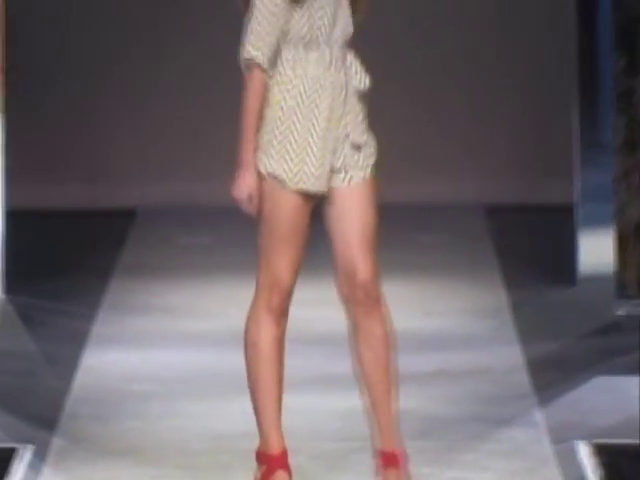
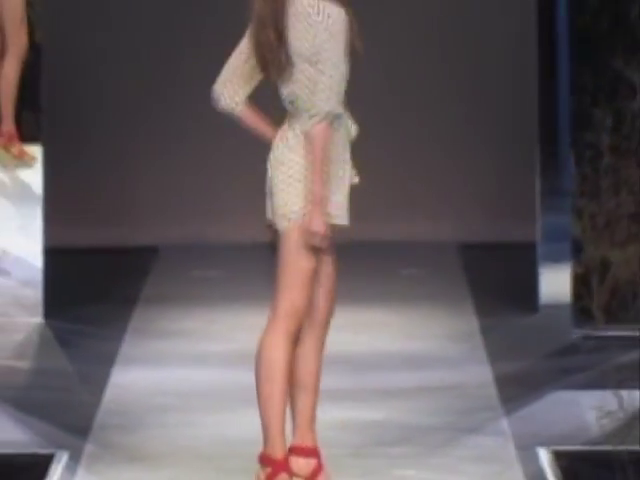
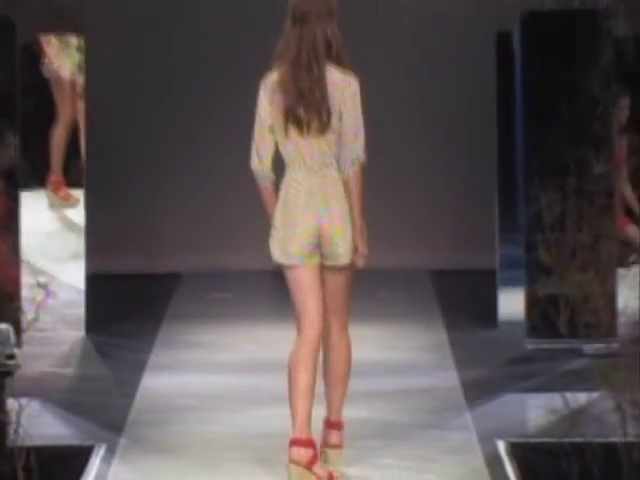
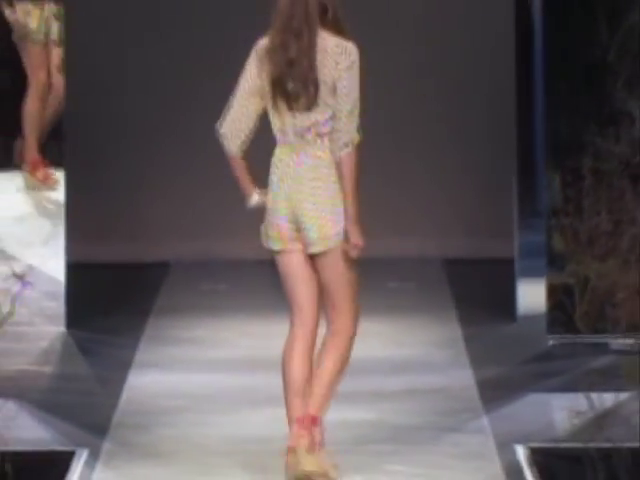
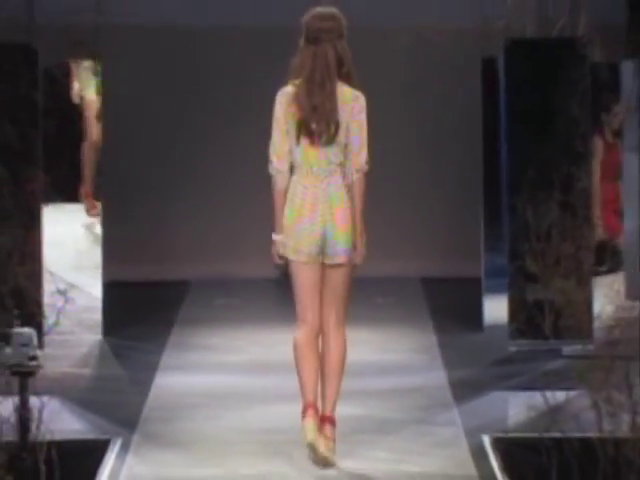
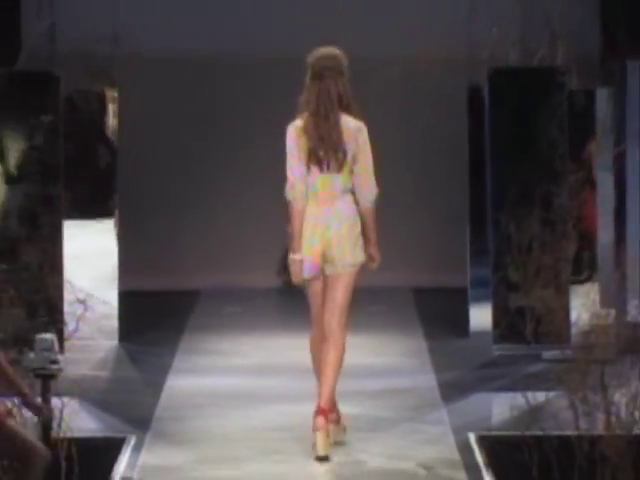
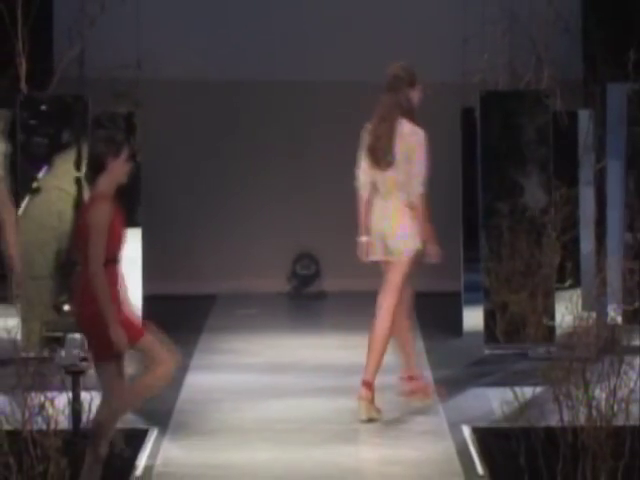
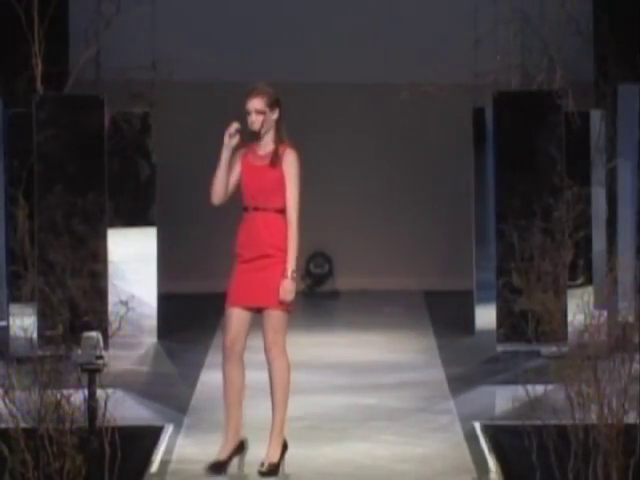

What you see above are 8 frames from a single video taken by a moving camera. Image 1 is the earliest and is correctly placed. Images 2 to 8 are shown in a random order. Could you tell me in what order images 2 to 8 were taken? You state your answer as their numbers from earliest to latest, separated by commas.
2, 4, 3, 5, 6, 7, 8
